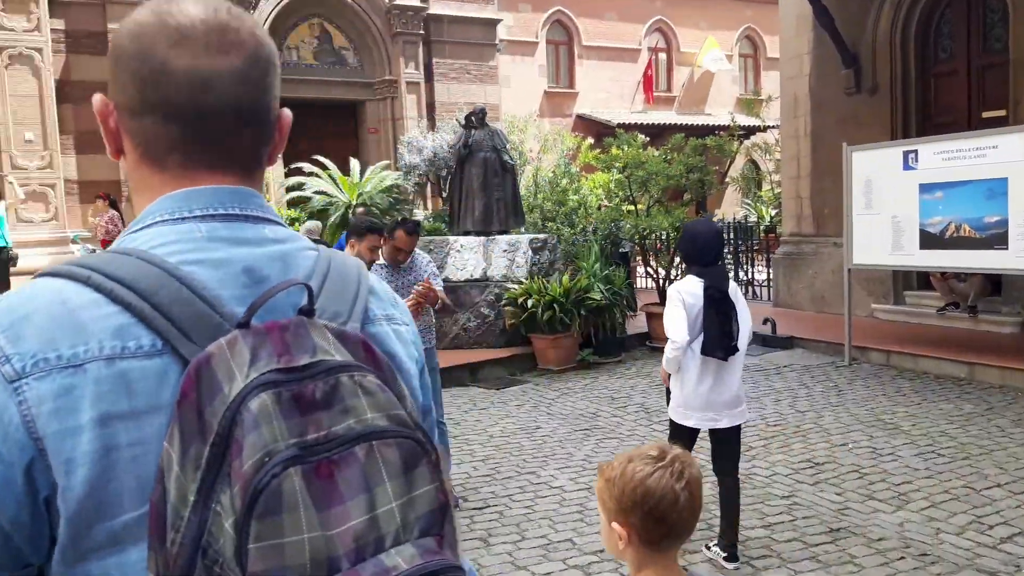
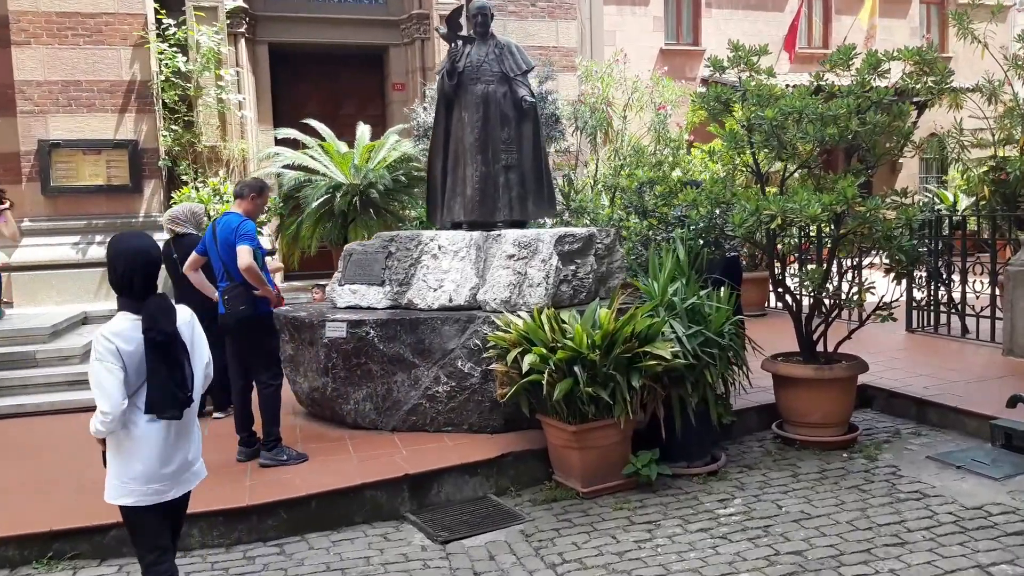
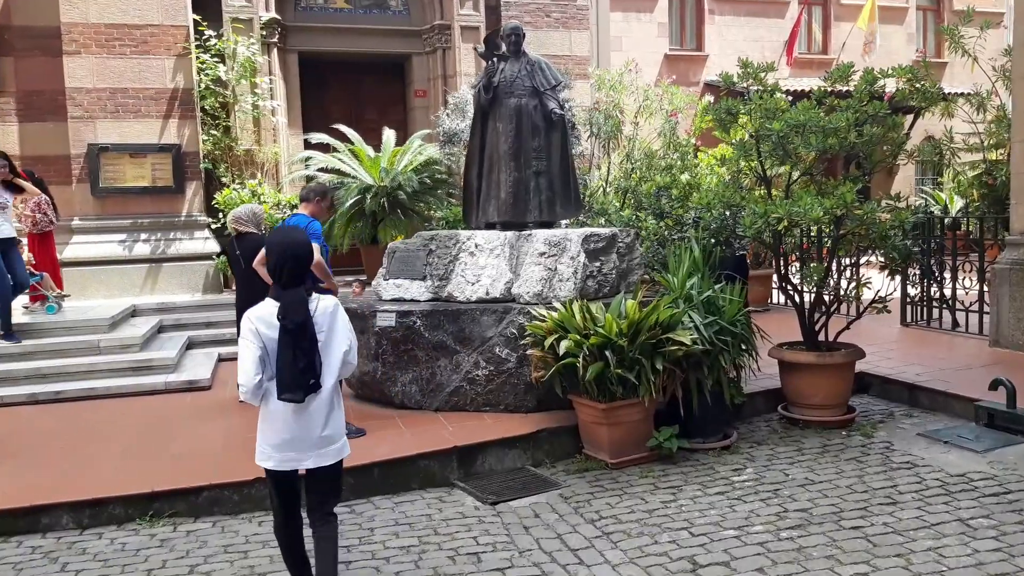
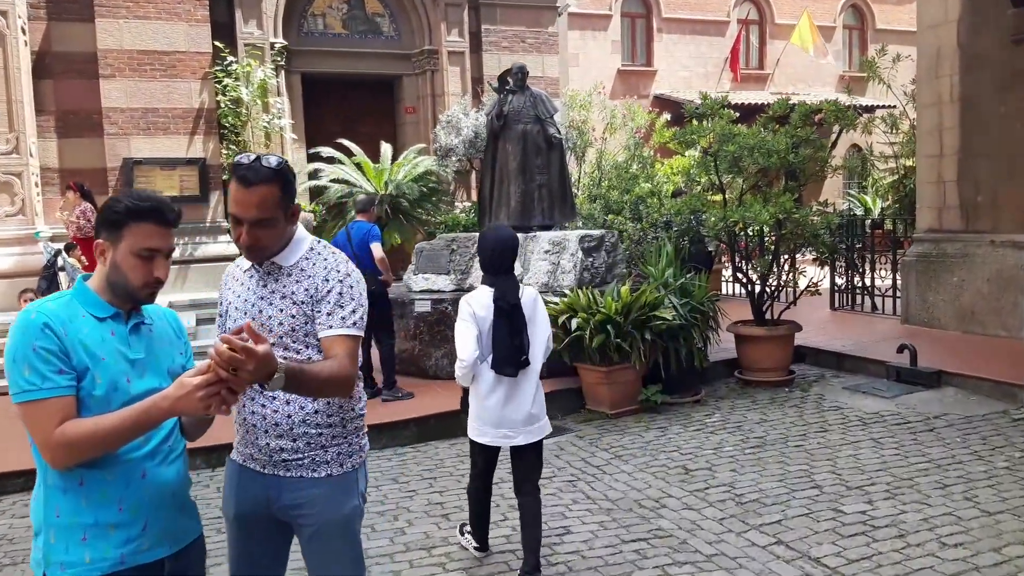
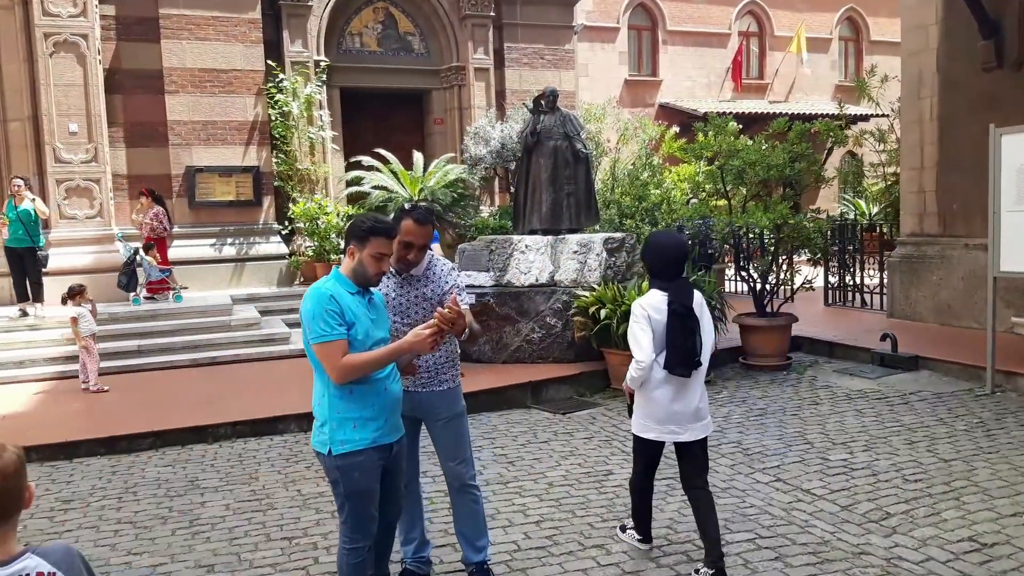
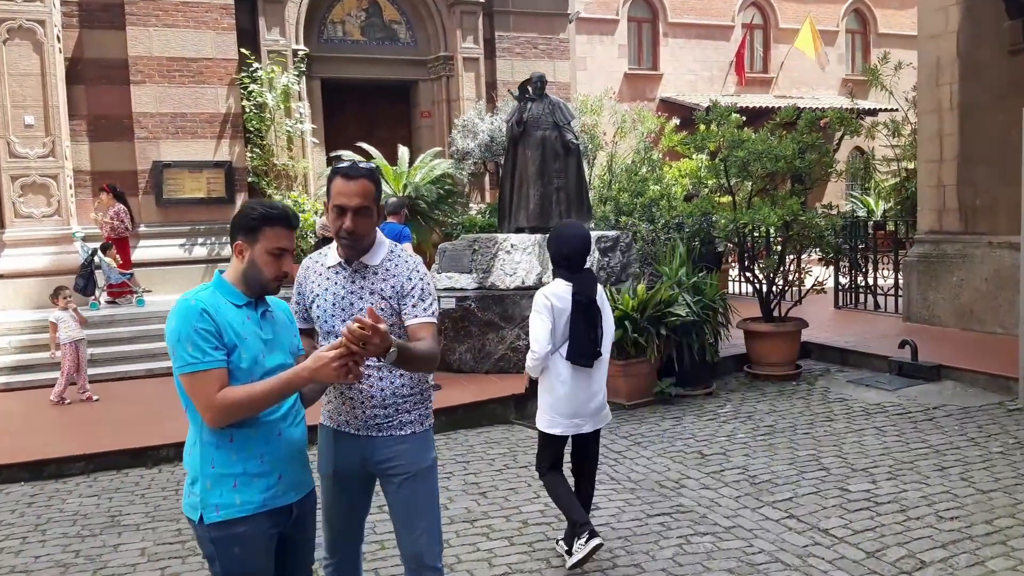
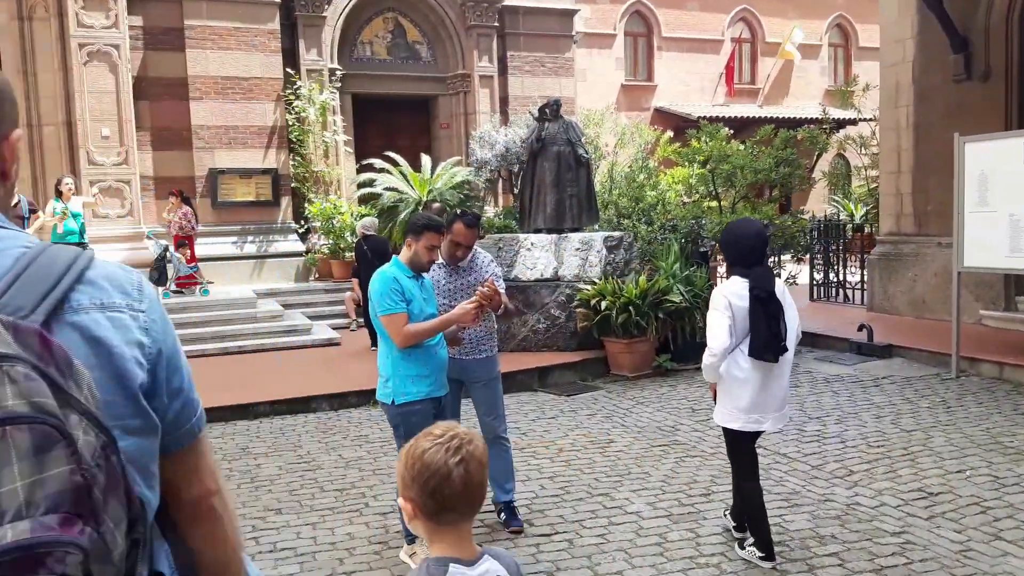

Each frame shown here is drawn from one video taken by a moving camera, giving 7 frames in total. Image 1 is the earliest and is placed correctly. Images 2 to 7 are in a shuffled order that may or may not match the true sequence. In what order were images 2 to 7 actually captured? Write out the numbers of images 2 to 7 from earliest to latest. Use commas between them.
7, 5, 6, 4, 3, 2
